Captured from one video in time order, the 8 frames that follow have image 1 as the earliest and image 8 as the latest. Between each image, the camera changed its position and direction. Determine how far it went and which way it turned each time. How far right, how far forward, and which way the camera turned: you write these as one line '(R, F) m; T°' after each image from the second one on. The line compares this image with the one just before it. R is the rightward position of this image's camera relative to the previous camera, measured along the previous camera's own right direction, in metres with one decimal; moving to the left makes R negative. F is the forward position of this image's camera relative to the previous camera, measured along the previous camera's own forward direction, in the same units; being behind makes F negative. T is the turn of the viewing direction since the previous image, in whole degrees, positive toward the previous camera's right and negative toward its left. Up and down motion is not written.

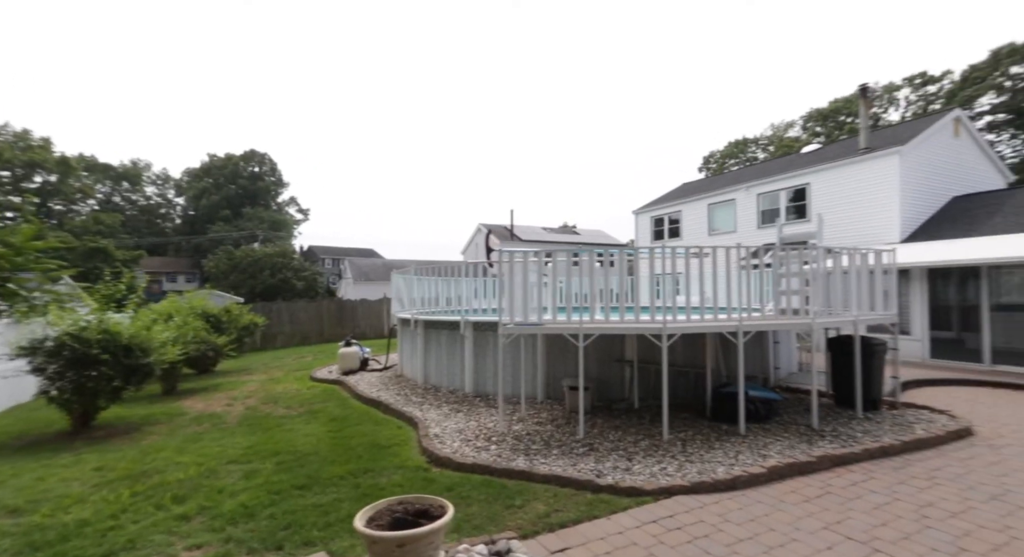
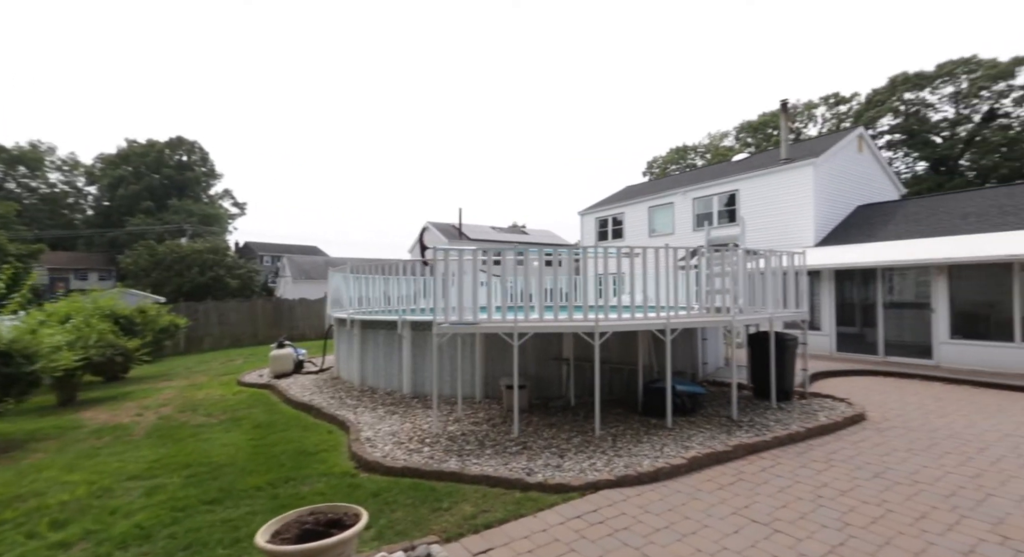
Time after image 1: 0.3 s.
(+0.2, 0.0) m; +6°
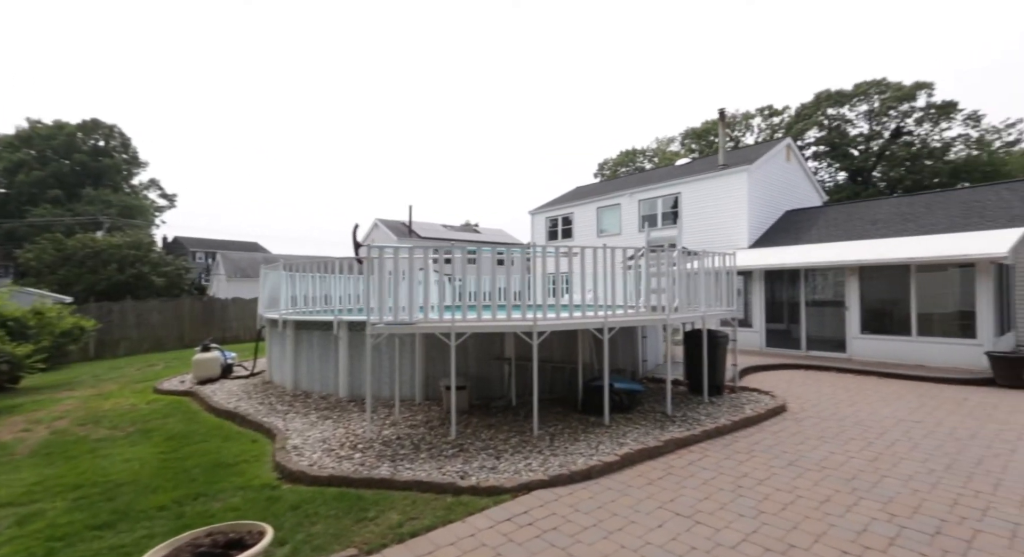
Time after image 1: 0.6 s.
(+0.2, +0.1) m; +5°
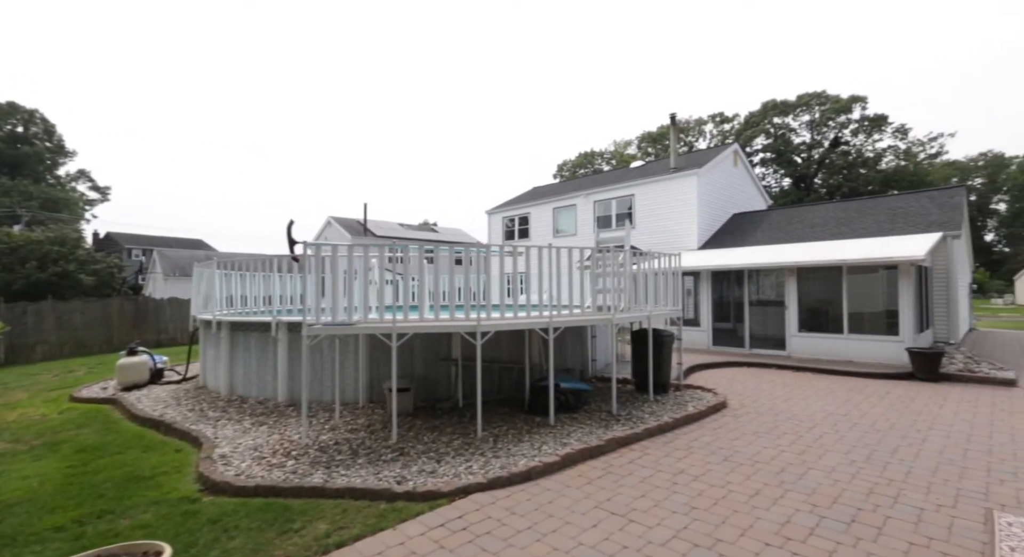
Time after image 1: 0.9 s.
(+0.2, +0.1) m; +5°
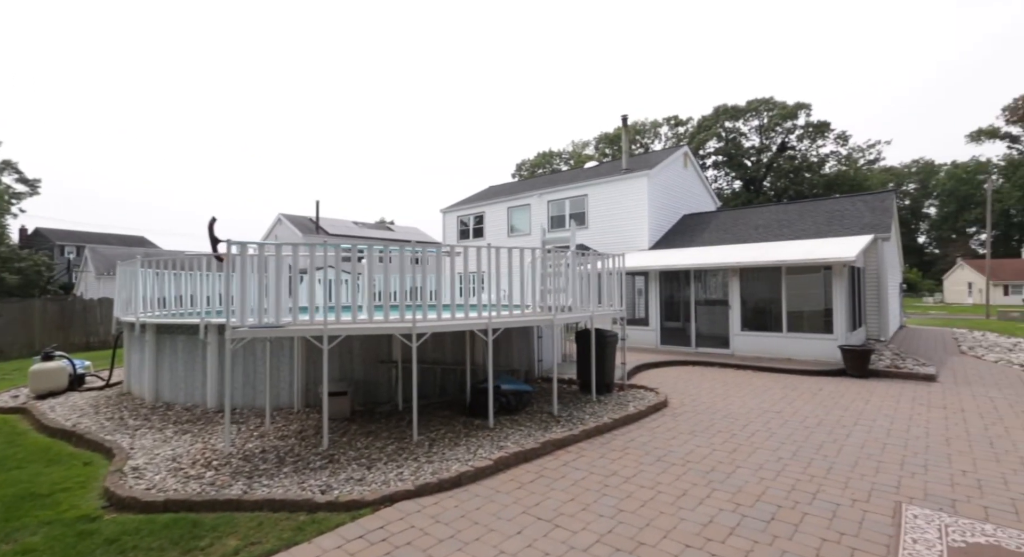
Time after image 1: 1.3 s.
(+0.3, +0.1) m; +4°
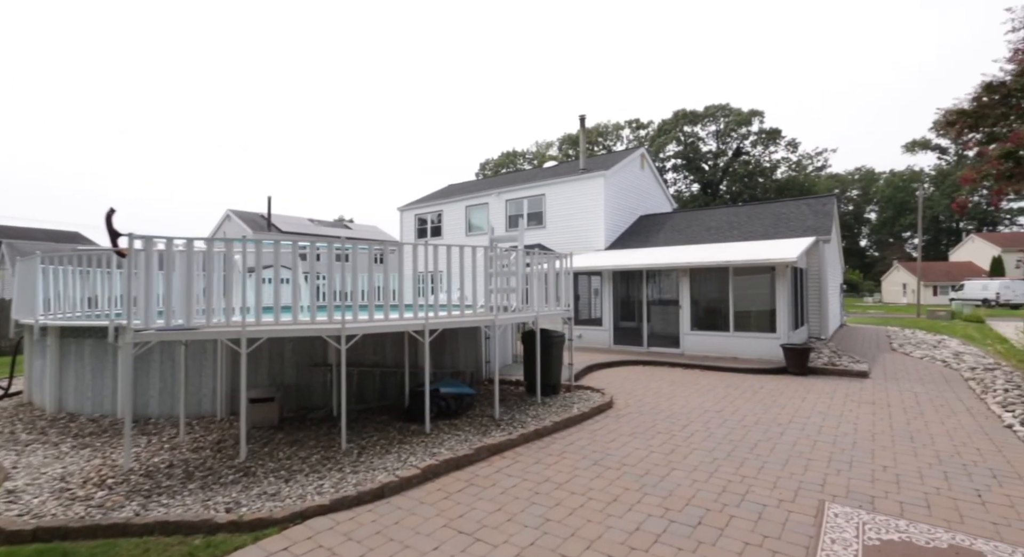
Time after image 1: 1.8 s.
(+0.3, +0.2) m; +4°
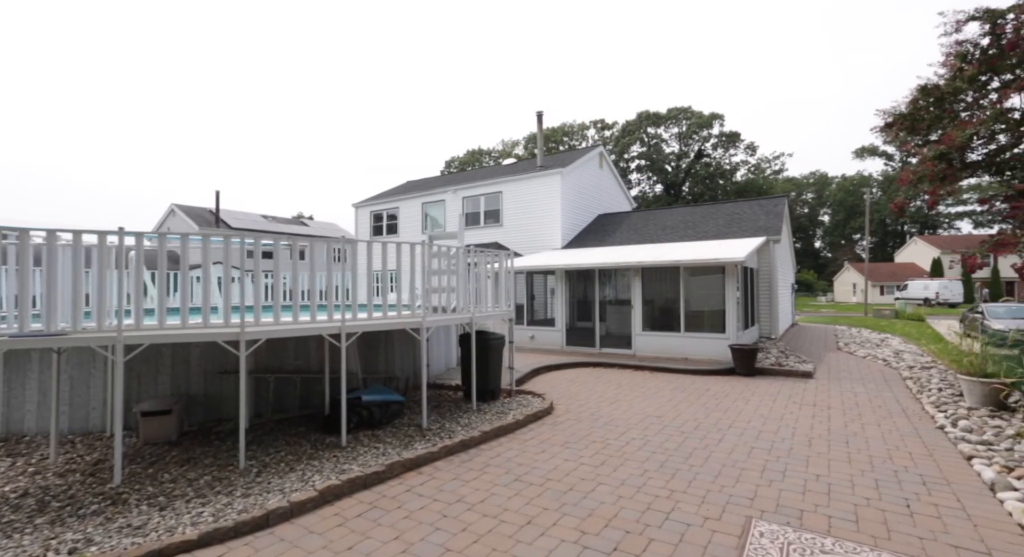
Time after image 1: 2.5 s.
(+0.5, +0.4) m; +4°
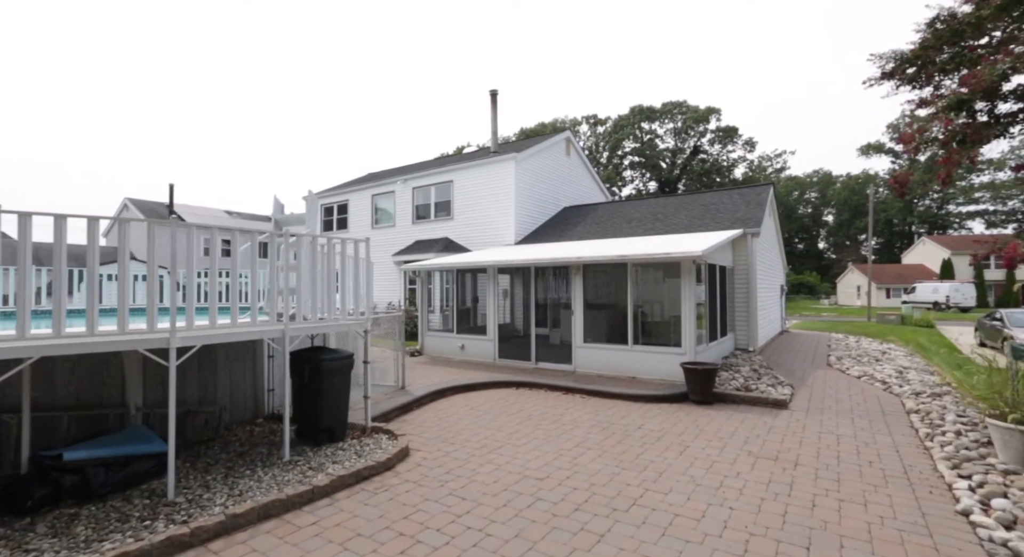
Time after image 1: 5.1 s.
(+1.7, +2.1) m; -1°
